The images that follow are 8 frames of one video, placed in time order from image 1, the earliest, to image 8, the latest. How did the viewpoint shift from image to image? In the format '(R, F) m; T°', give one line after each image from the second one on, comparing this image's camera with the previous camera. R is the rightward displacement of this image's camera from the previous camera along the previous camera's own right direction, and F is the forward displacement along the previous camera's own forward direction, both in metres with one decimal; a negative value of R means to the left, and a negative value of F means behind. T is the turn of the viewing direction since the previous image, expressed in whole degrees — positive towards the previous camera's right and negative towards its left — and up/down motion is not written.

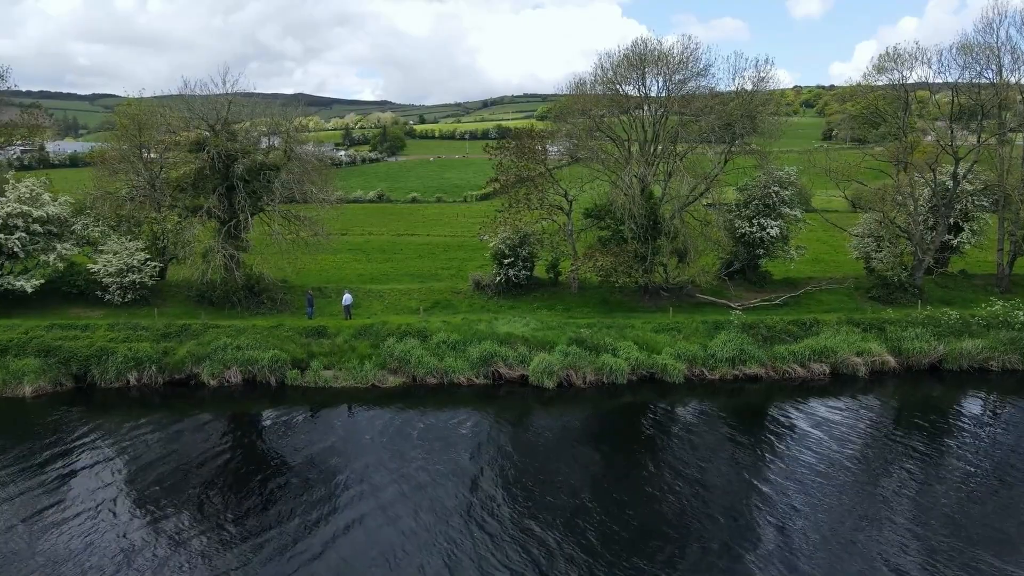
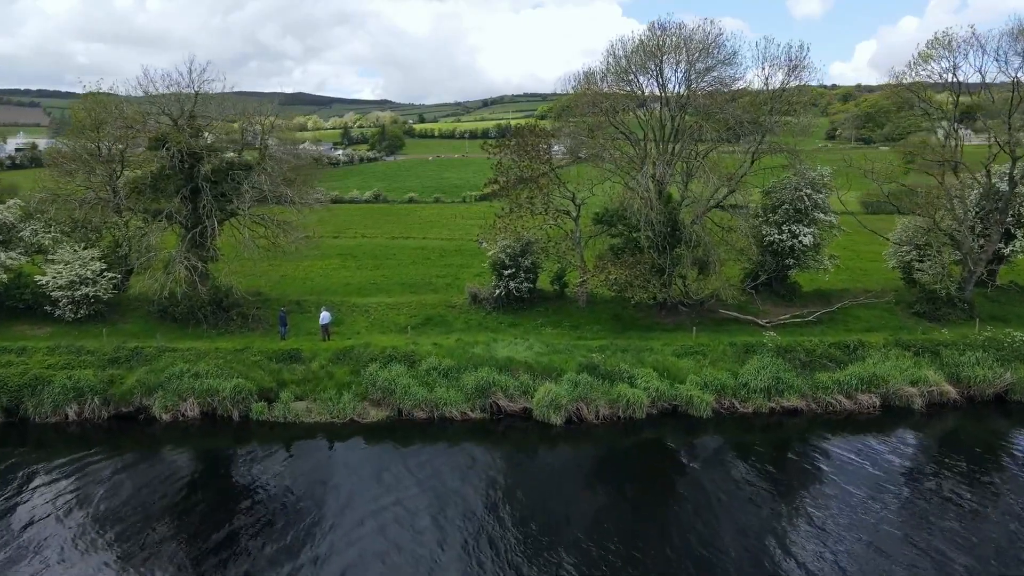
(0.0, +3.5) m; 0°
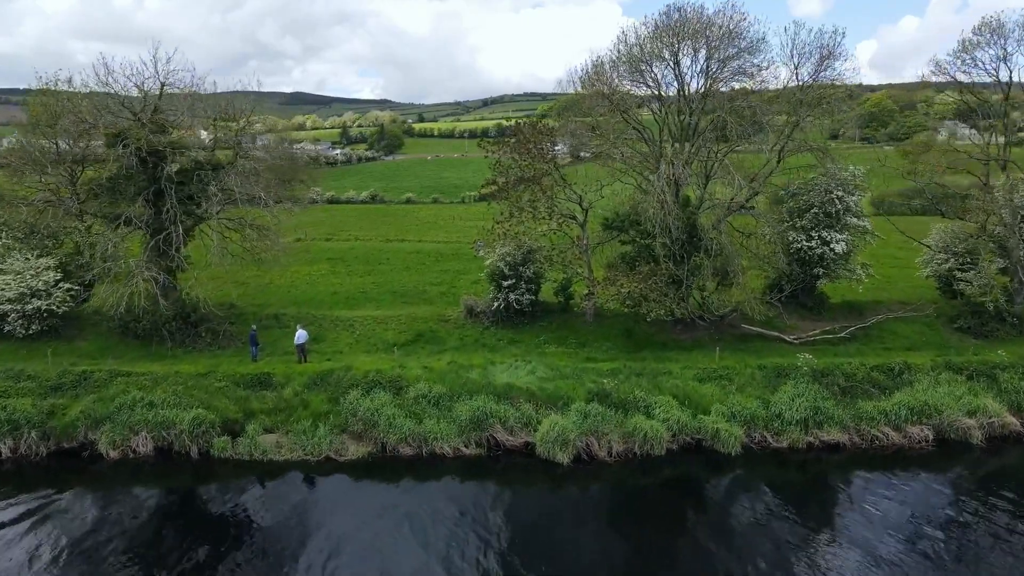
(0.0, +2.8) m; 0°
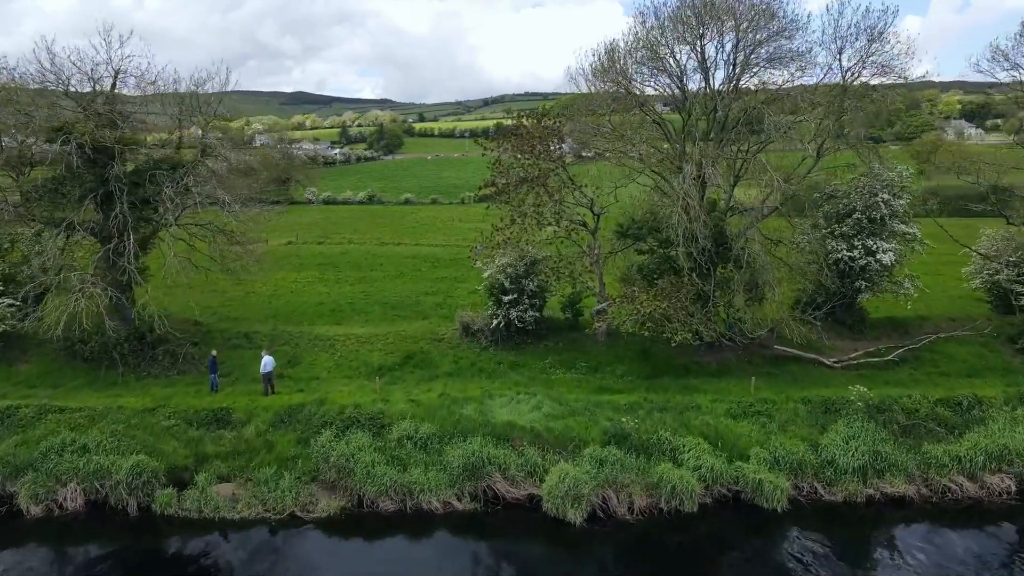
(0.0, +3.2) m; 0°
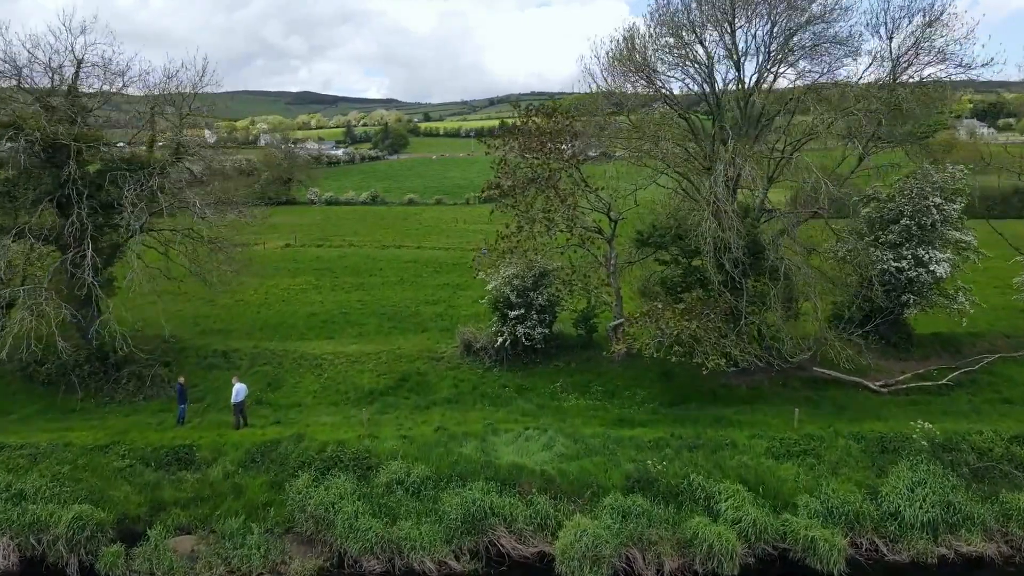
(0.0, +2.4) m; 0°
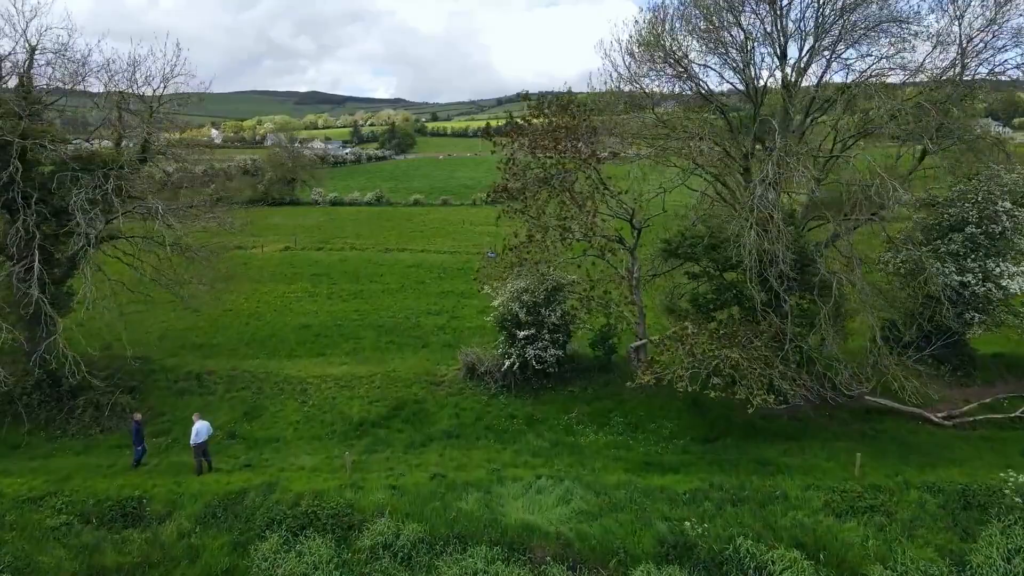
(0.0, +2.5) m; -1°
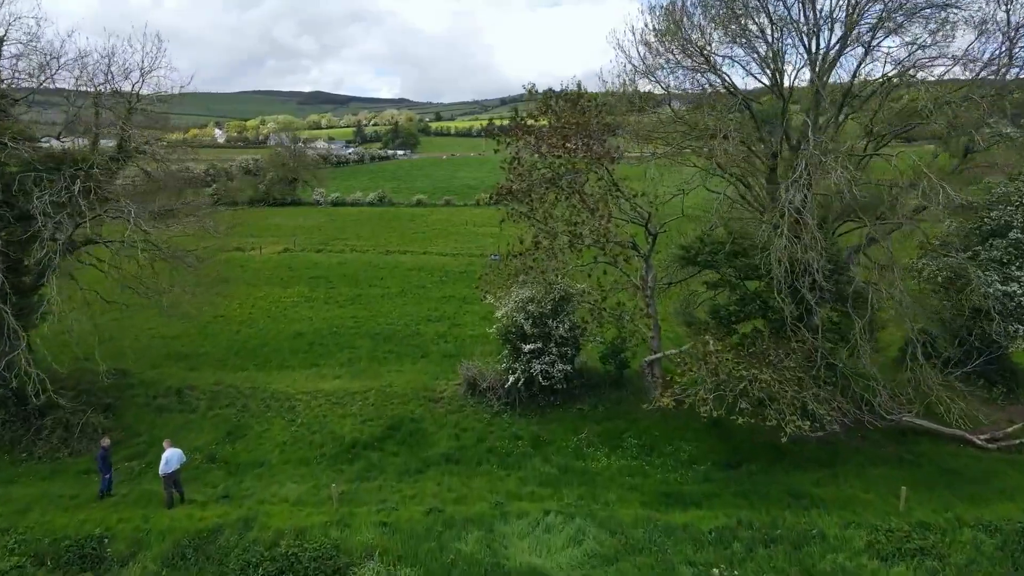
(0.0, +1.4) m; 0°
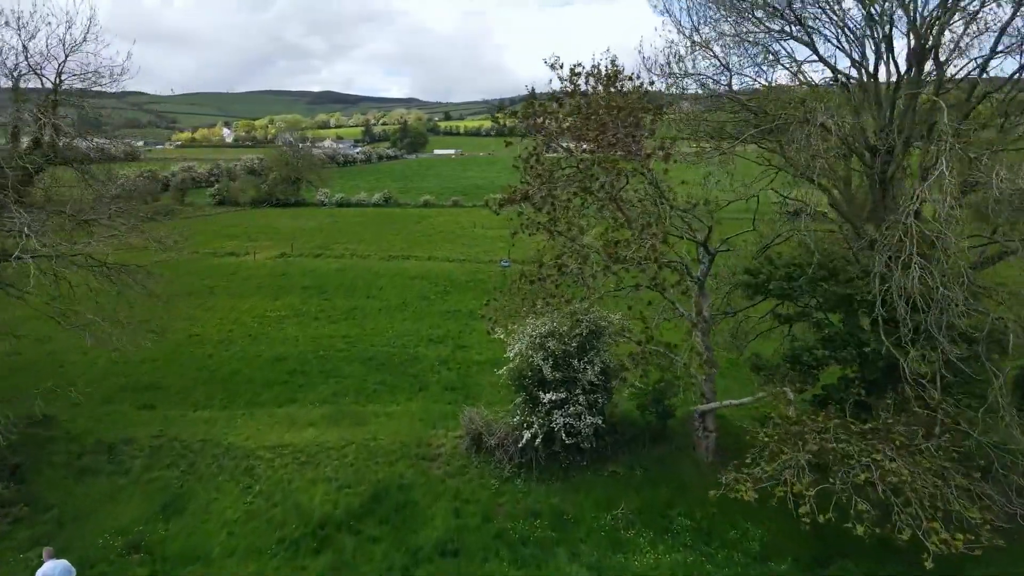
(-0.1, +3.7) m; -1°
